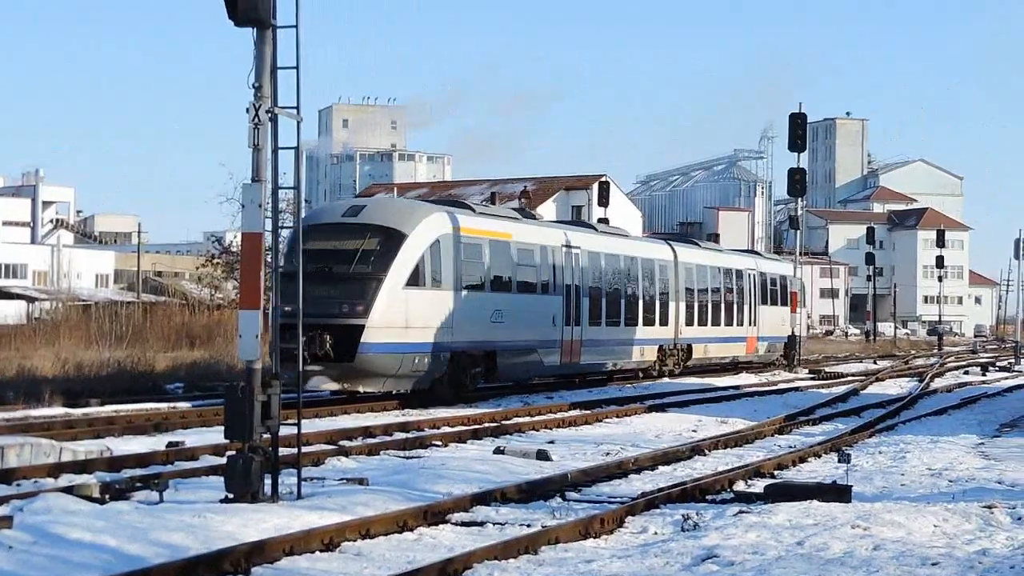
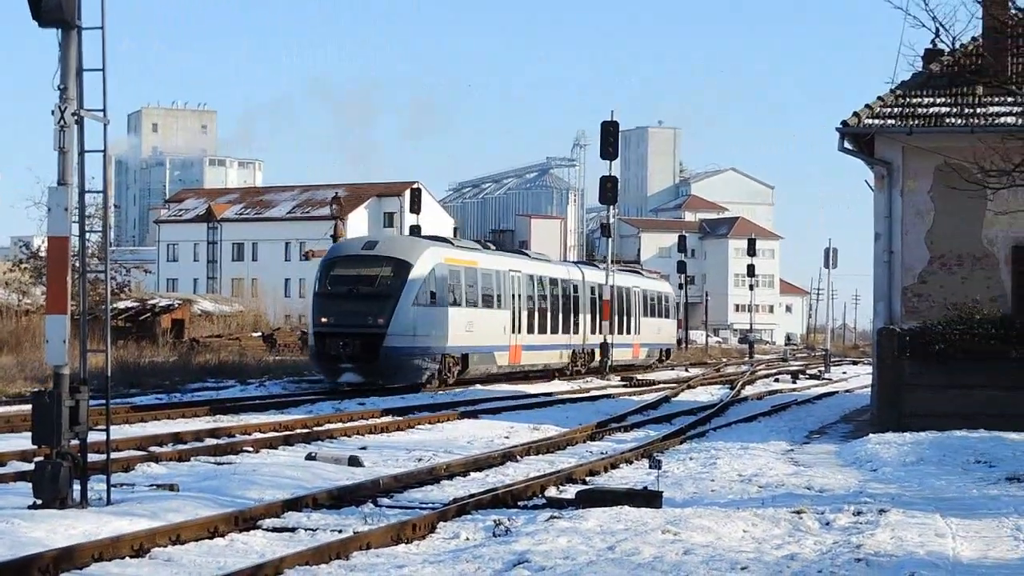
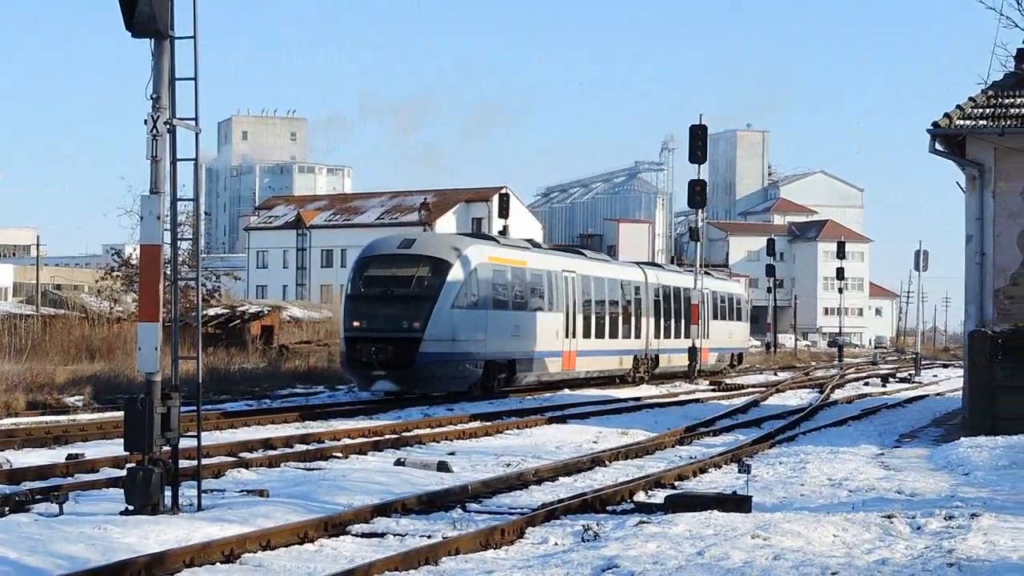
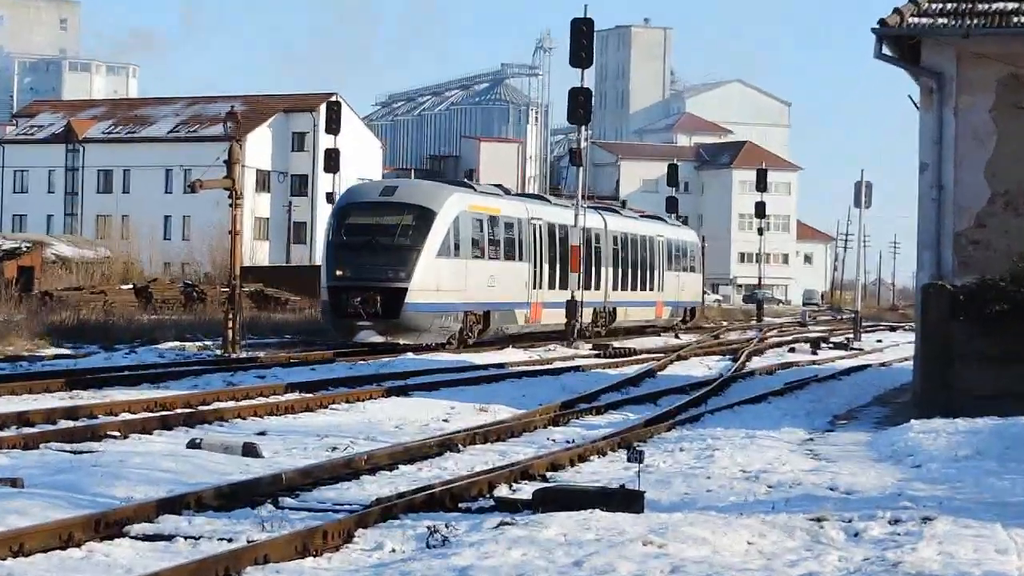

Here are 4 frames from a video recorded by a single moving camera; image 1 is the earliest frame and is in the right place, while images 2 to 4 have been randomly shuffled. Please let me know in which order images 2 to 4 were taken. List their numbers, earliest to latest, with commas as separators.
3, 2, 4
